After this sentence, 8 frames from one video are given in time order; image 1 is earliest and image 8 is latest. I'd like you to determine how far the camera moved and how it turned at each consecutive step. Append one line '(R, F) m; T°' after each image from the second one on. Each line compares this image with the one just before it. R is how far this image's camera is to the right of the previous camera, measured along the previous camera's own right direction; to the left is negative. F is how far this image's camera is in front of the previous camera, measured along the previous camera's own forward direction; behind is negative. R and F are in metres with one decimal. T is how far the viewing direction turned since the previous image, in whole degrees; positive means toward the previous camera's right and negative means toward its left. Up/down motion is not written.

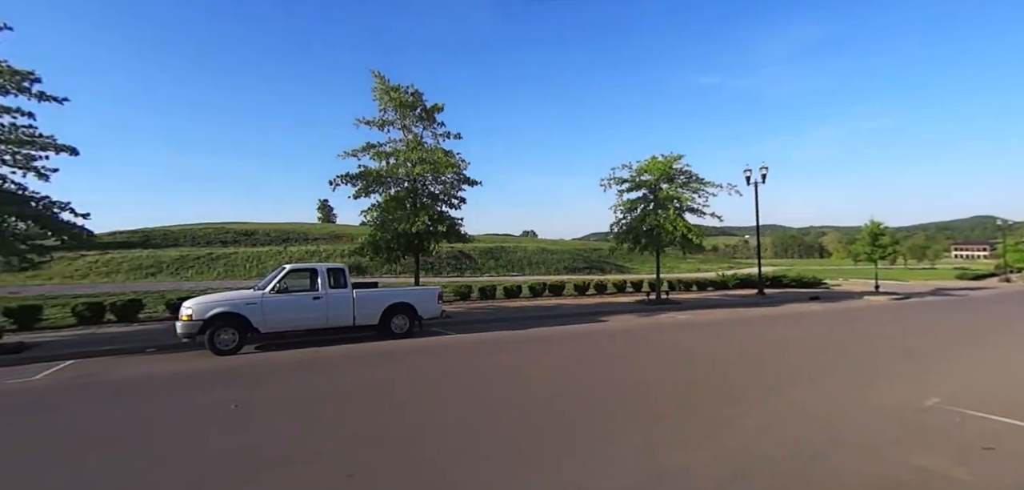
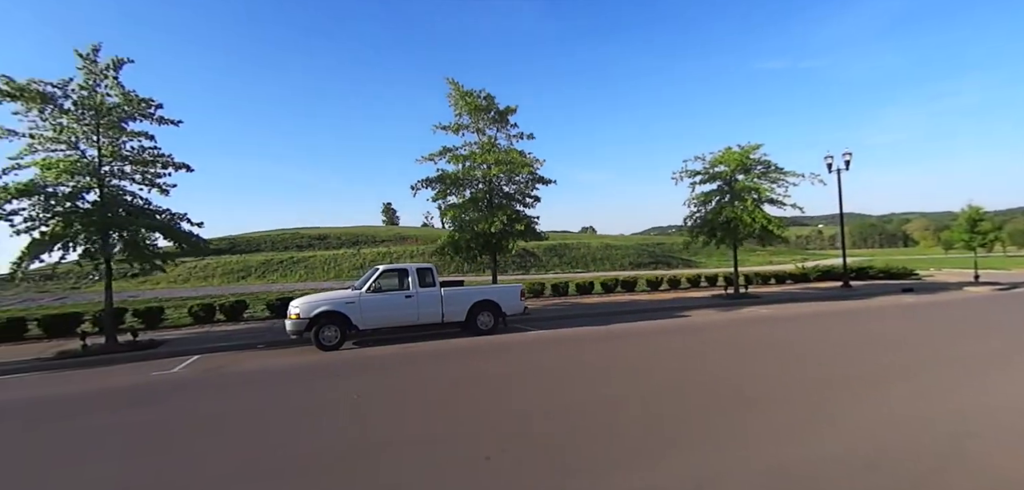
(-0.8, -0.2) m; -6°
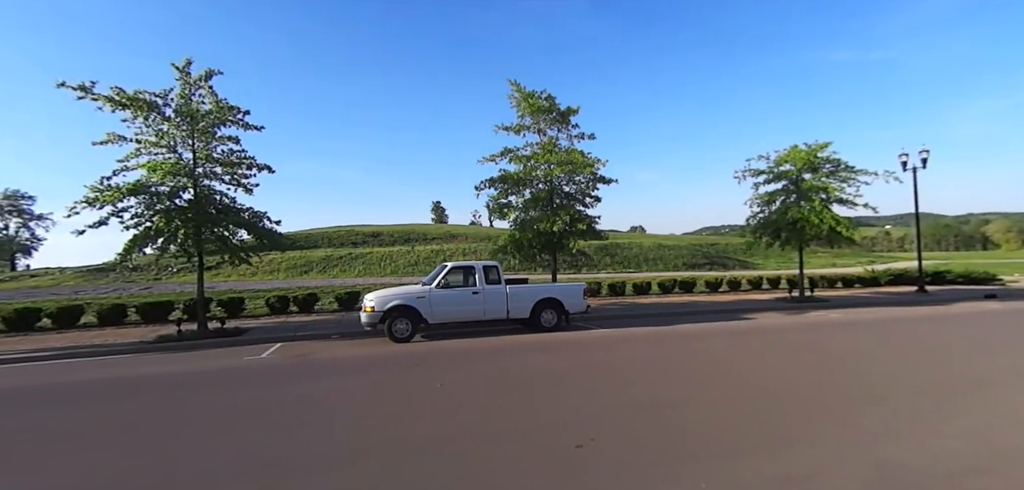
(-0.6, -0.3) m; -5°
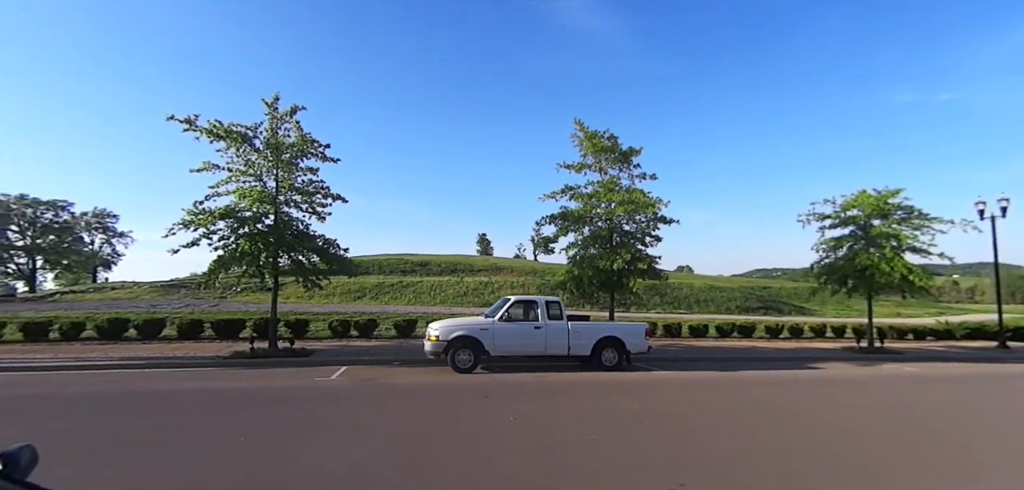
(-0.7, -0.3) m; -5°
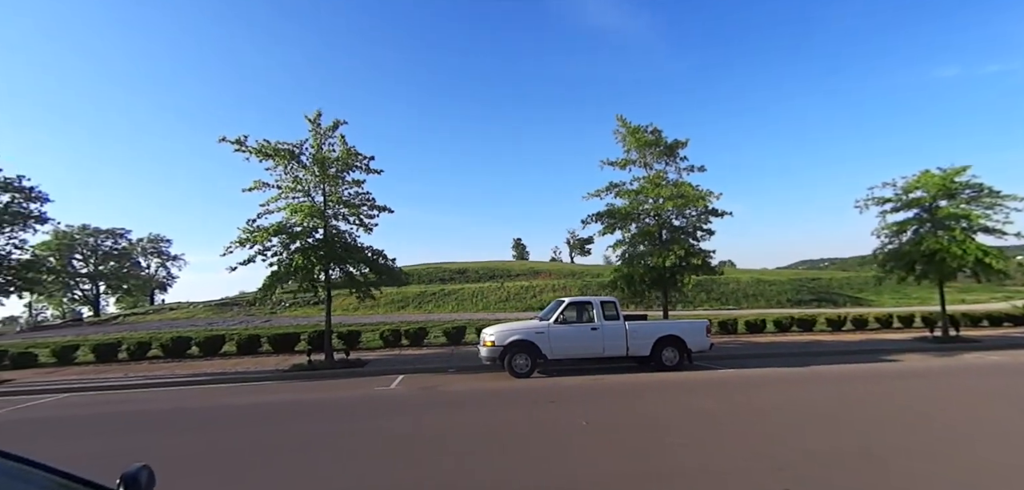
(-0.6, +0.1) m; -4°
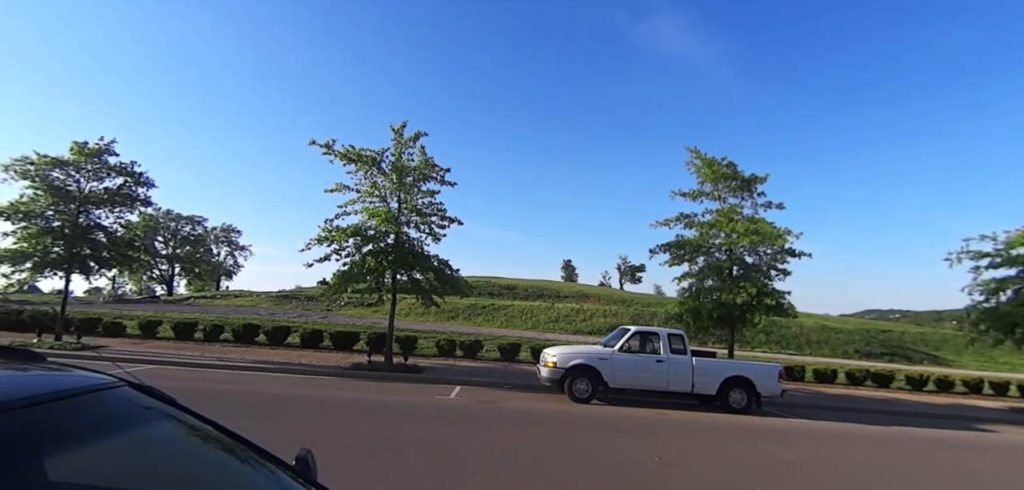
(-0.7, -0.1) m; -5°
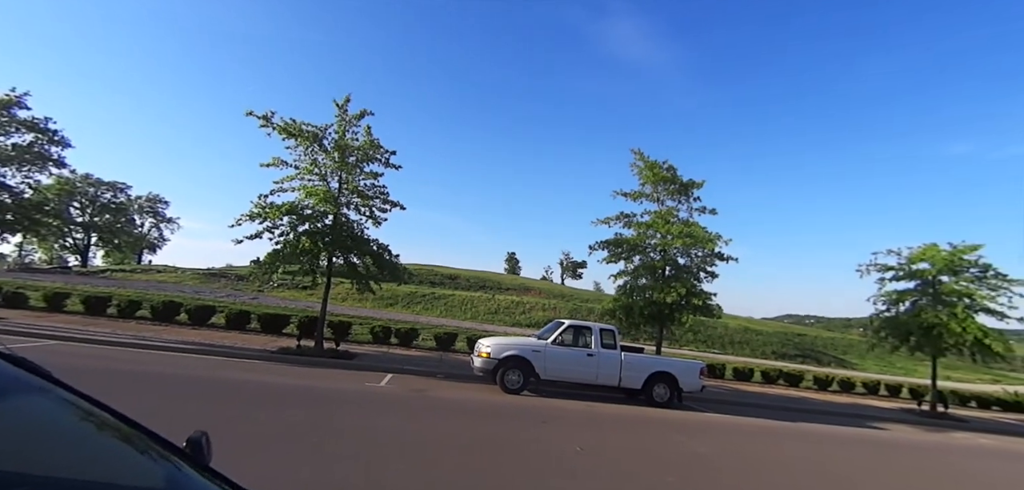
(+0.2, 0.0) m; +6°
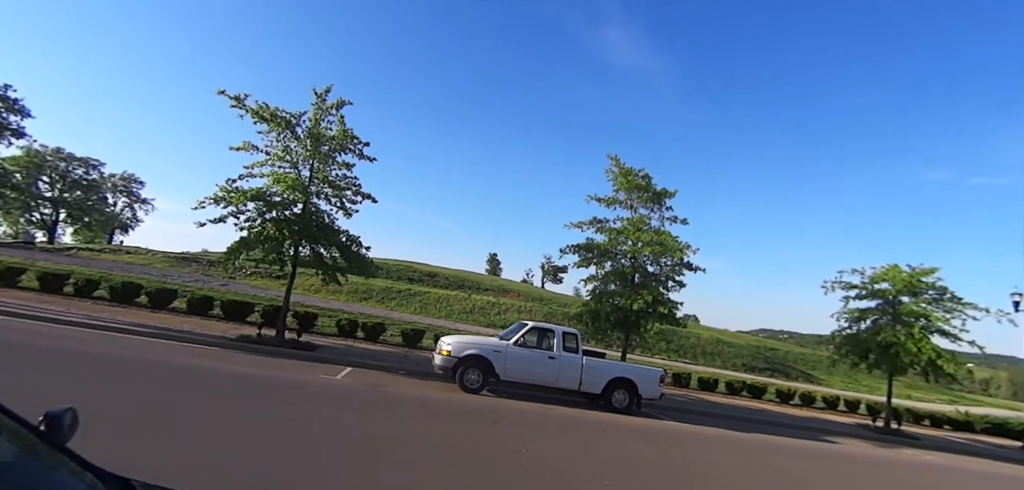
(+0.5, +0.1) m; +2°
